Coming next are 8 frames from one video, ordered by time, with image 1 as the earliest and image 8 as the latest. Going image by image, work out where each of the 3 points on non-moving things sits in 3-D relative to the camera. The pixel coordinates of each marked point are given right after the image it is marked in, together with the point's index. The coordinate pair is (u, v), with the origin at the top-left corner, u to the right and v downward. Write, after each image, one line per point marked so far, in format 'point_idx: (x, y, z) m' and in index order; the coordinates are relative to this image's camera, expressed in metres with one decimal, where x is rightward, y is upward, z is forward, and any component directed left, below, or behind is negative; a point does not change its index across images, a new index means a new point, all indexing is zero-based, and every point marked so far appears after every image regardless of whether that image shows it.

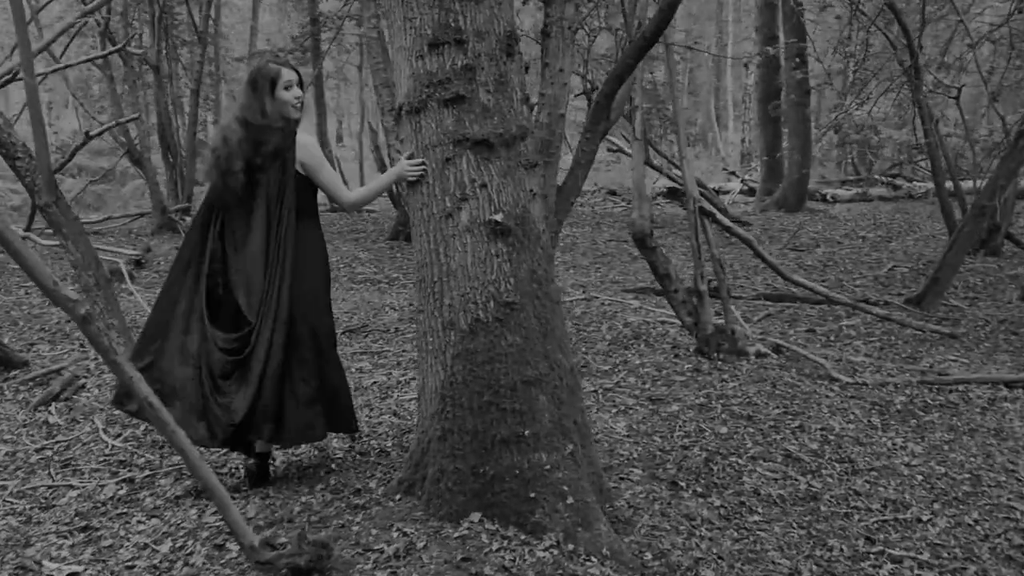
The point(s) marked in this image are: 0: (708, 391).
0: (+1.3, -0.7, +5.0) m
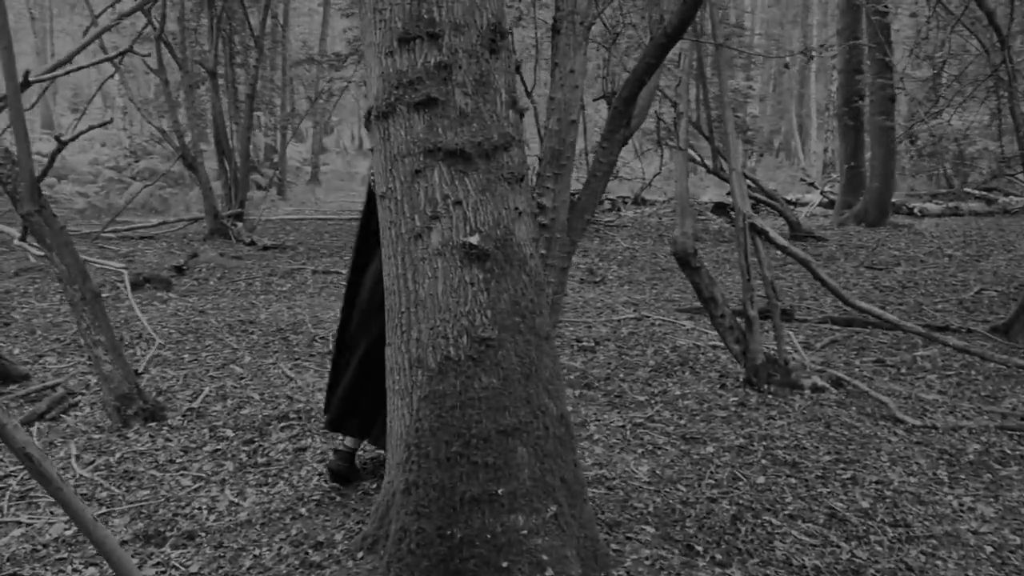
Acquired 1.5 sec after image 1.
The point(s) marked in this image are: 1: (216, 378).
0: (+1.4, -0.8, +4.5) m
1: (-1.8, -0.6, +4.8) m
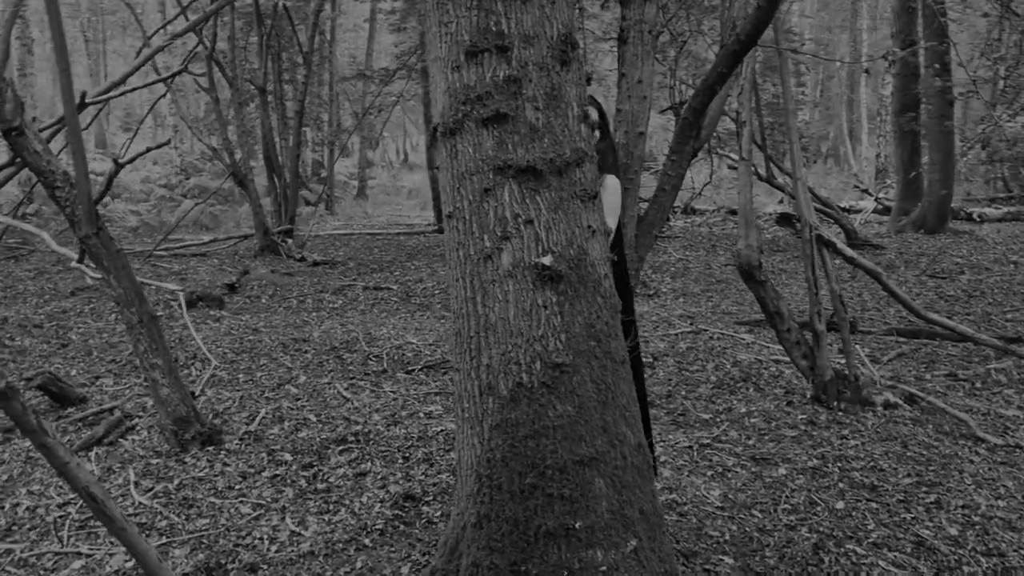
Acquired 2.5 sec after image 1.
0: (+1.7, -0.9, +4.3) m
1: (-1.5, -0.7, +4.7) m
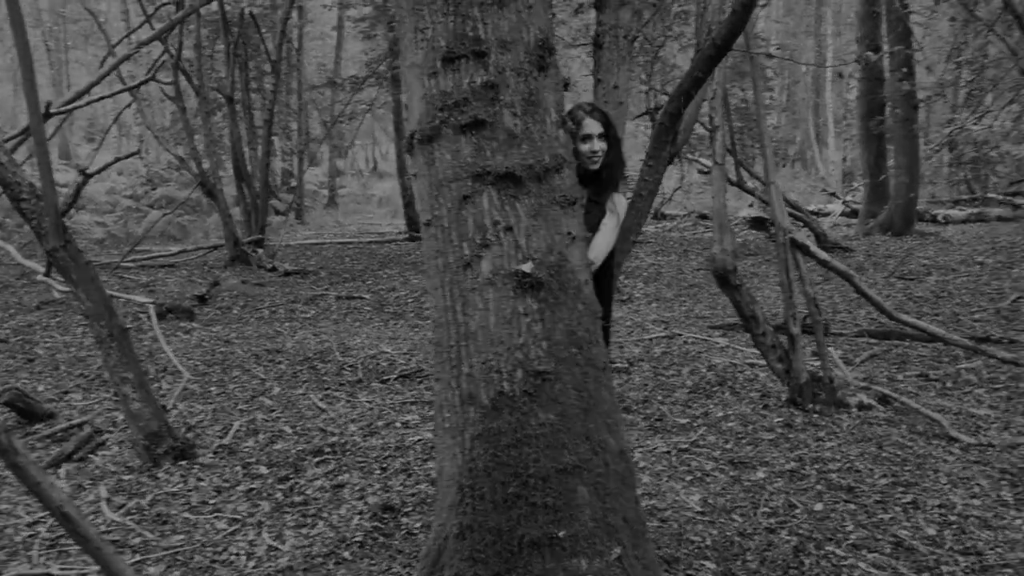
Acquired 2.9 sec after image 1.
0: (+1.6, -0.9, +4.3) m
1: (-1.6, -0.7, +4.6) m
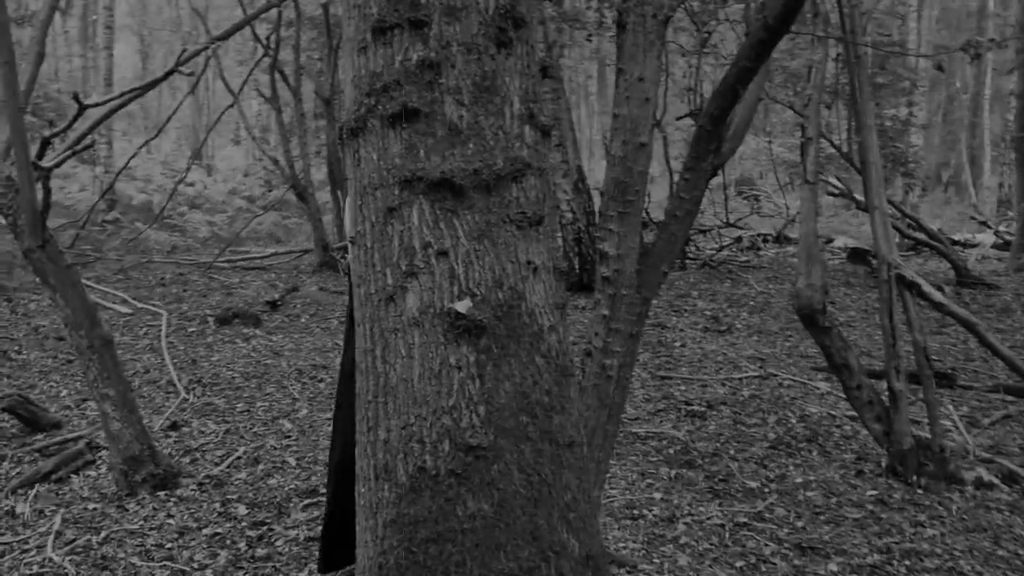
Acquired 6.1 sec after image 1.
0: (+1.7, -1.1, +3.4) m
1: (-1.4, -0.8, +4.3) m
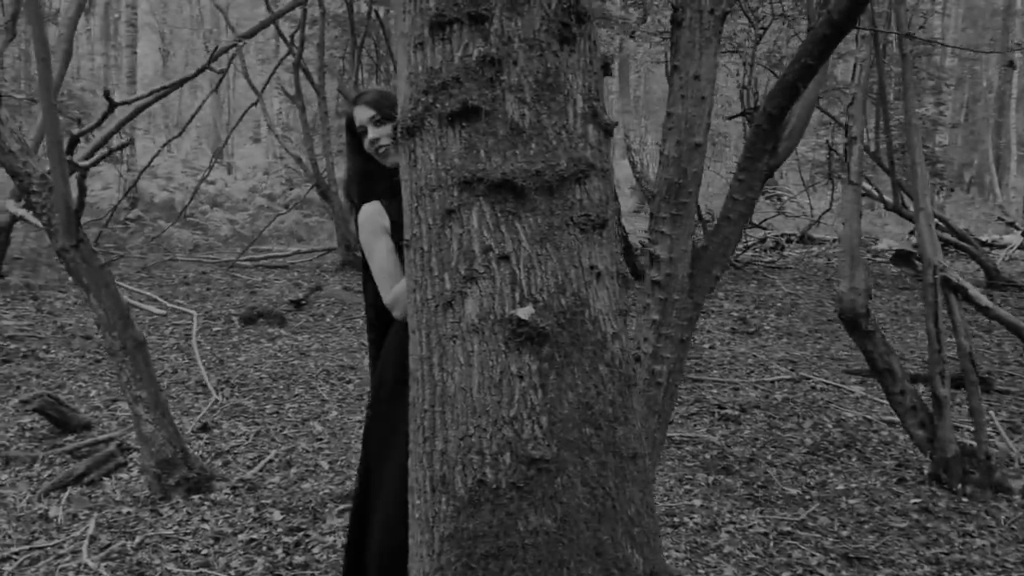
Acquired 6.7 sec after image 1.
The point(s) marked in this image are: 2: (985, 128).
0: (+1.9, -1.2, +3.3) m
1: (-1.2, -0.8, +4.2) m
2: (+11.9, +4.1, +19.6) m
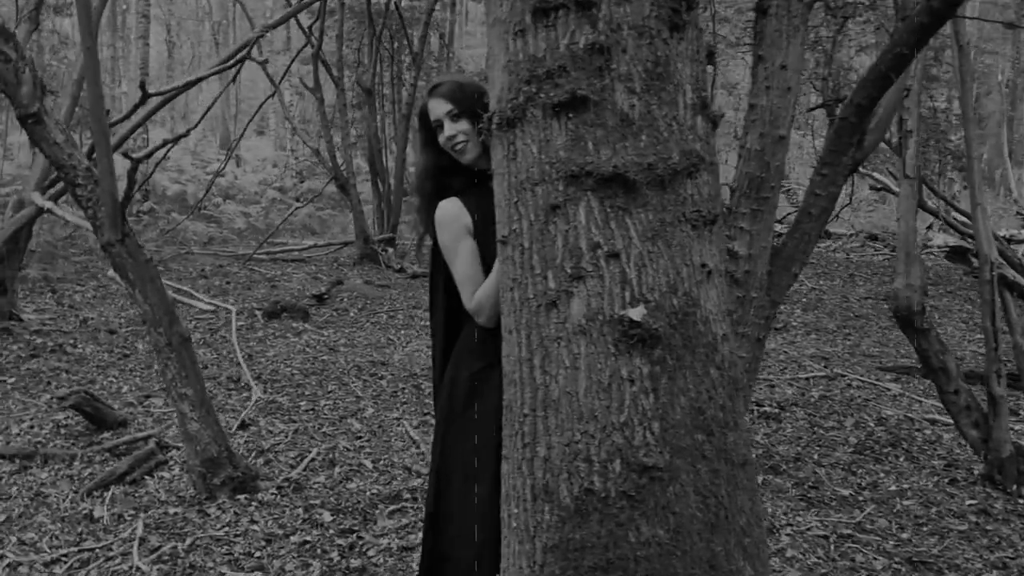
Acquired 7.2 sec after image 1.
0: (+2.1, -1.1, +3.3) m
1: (-1.0, -0.8, +4.2) m
2: (+12.2, +4.2, +19.4) m
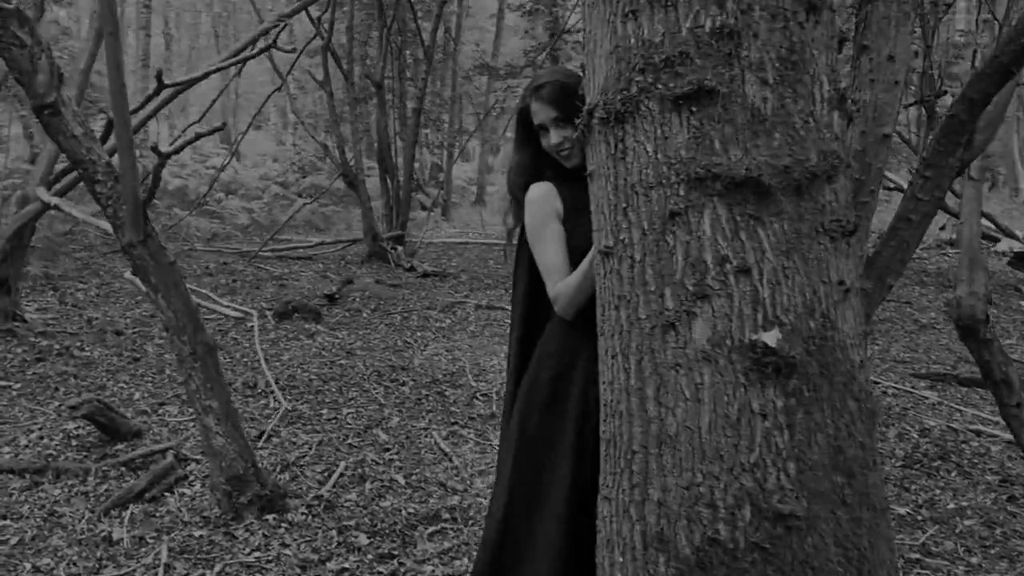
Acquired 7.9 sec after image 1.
0: (+2.3, -1.2, +3.1) m
1: (-0.8, -0.8, +3.9) m
2: (+12.2, +4.2, +19.3) m
